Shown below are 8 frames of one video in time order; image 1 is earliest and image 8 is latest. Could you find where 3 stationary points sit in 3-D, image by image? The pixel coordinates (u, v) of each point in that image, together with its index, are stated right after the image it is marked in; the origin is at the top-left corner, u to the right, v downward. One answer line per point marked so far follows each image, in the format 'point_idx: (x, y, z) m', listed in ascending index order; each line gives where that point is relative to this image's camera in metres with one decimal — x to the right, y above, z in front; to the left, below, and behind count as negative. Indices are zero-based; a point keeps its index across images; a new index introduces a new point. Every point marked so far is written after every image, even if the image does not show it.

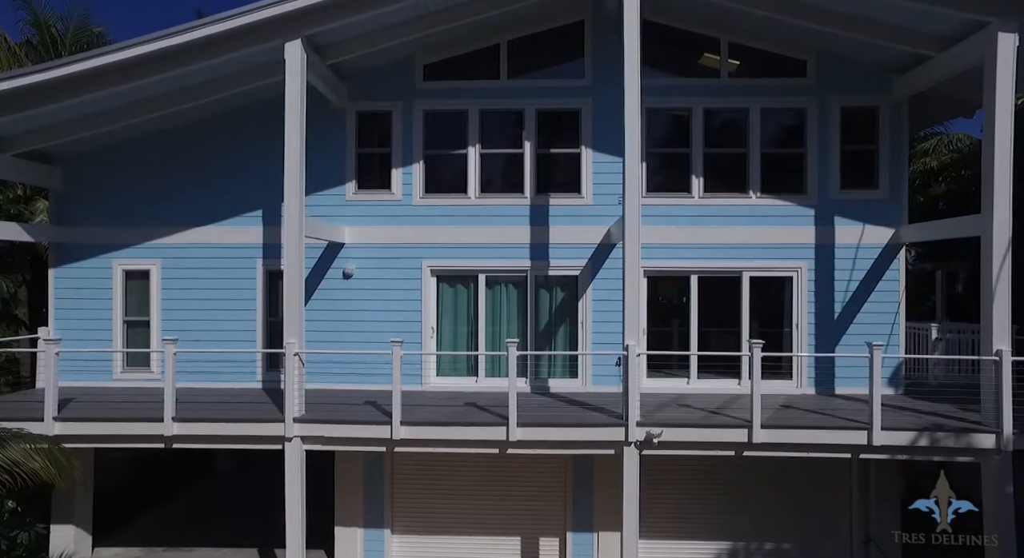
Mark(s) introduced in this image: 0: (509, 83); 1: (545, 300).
0: (-0.1, +2.8, +12.7) m
1: (+0.5, -0.3, +12.9) m
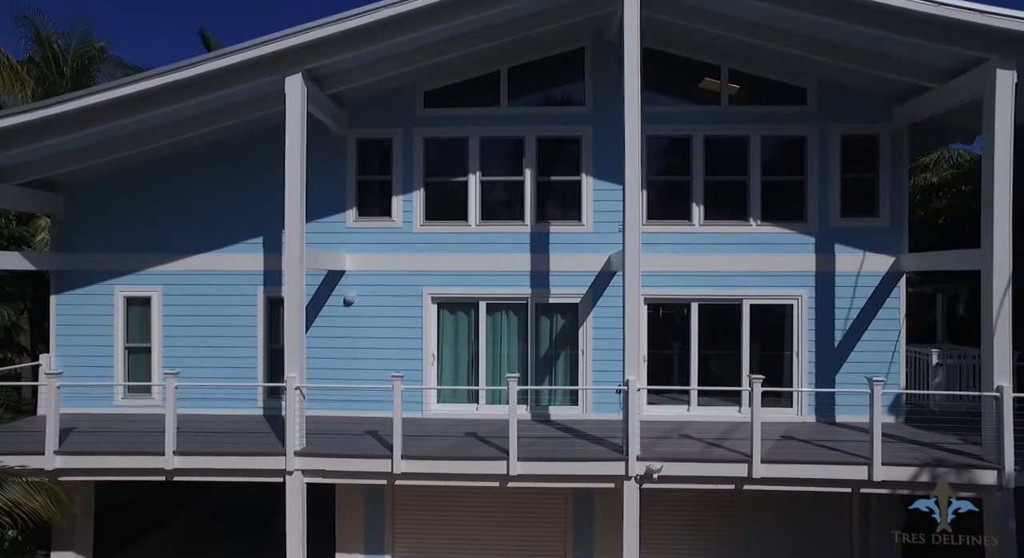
0: (0.0, +2.4, +12.7) m
1: (+0.5, -0.7, +12.9) m
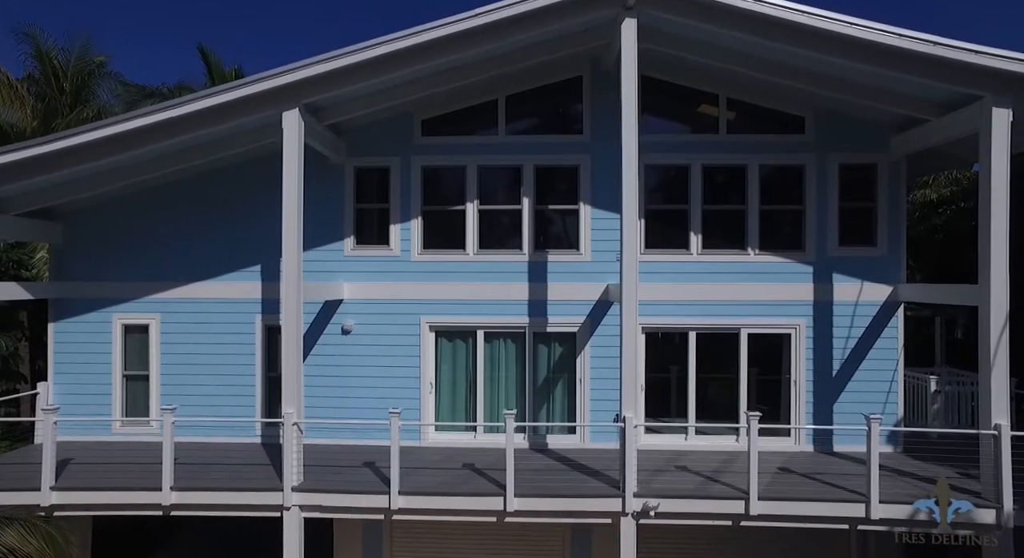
0: (-0.1, +2.0, +12.7) m
1: (+0.5, -1.1, +12.9) m
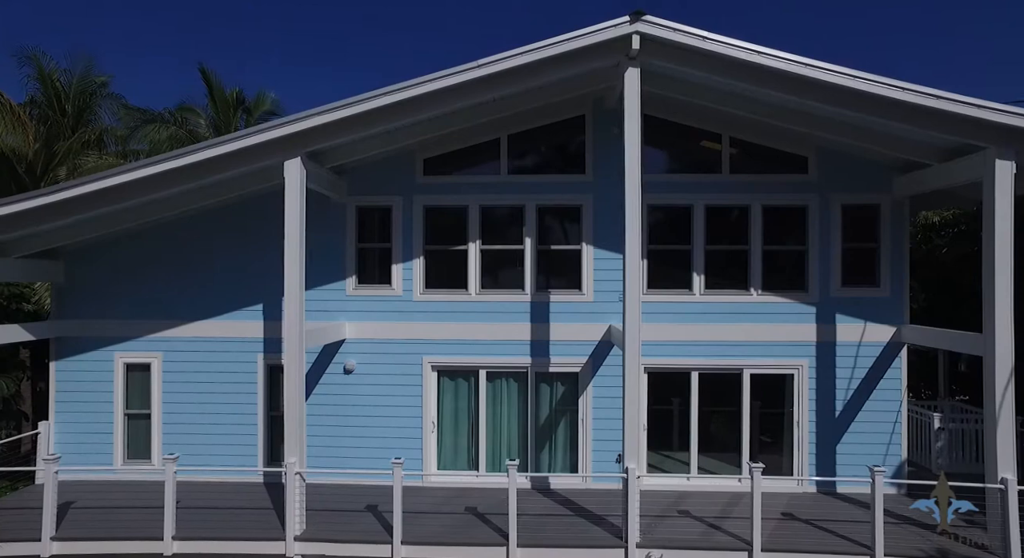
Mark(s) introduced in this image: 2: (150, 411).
0: (0.0, +1.4, +12.7) m
1: (+0.5, -1.7, +12.9) m
2: (-5.4, -1.9, +13.1) m
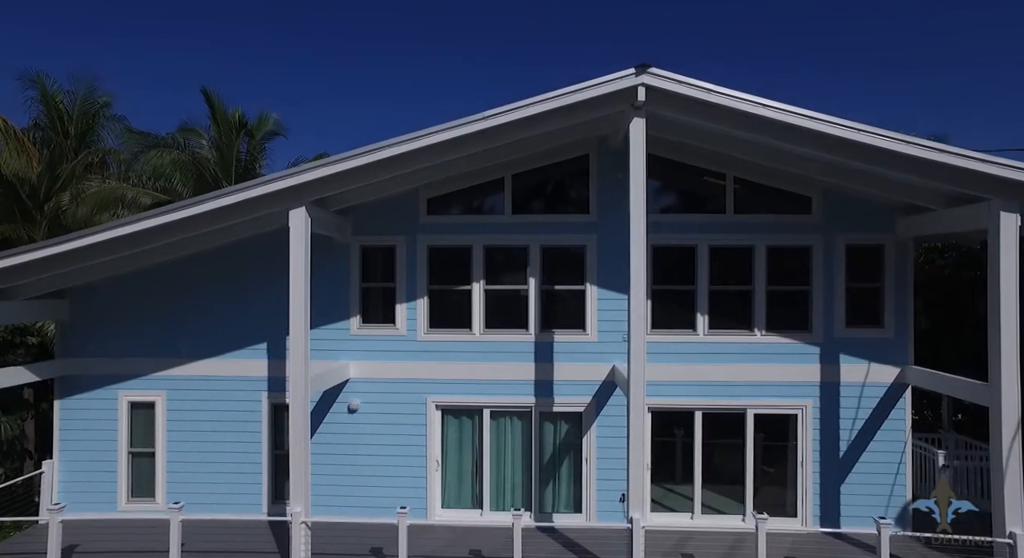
0: (0.0, +0.9, +12.7) m
1: (+0.5, -2.2, +12.9) m
2: (-5.3, -2.5, +13.1) m
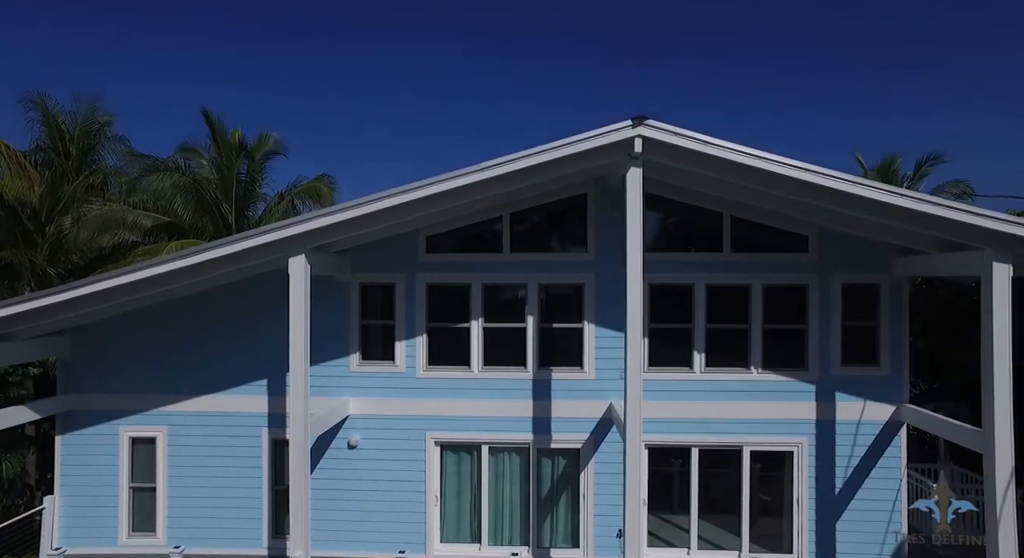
0: (0.0, +0.3, +12.8) m
1: (+0.5, -2.8, +13.0) m
2: (-5.3, -3.1, +13.2) m
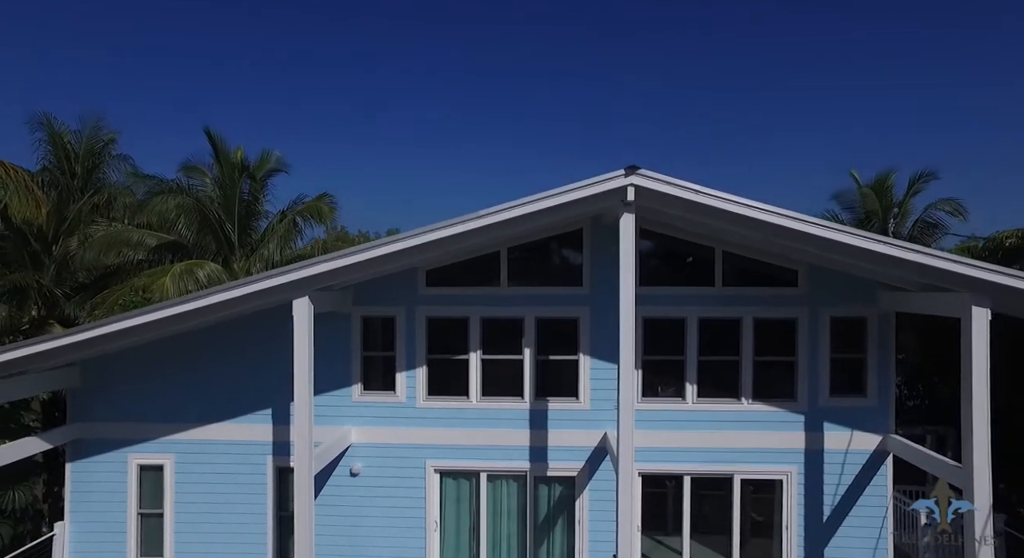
0: (0.0, -0.2, +13.1) m
1: (+0.5, -3.3, +13.3) m
2: (-5.4, -3.5, +13.6) m
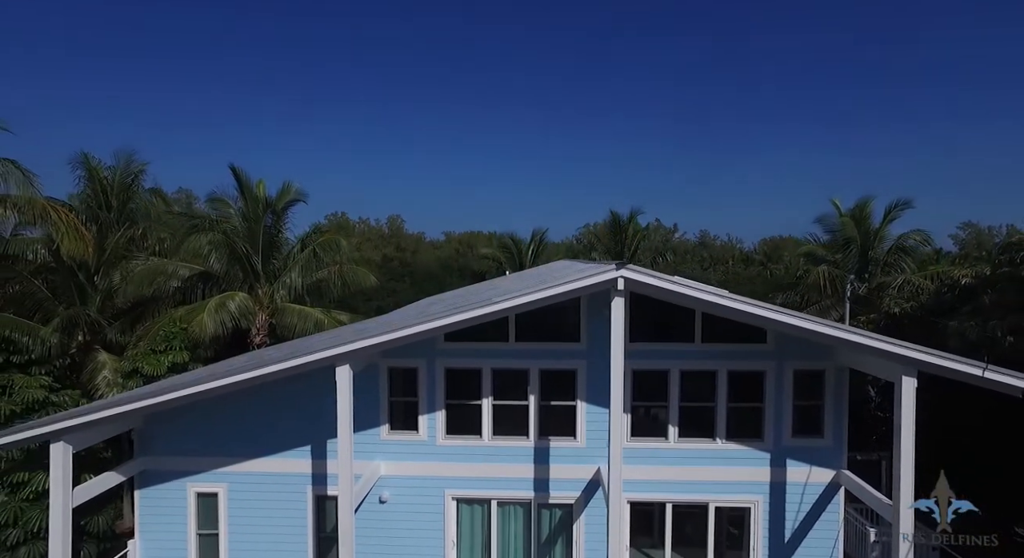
0: (+0.1, -1.1, +15.2) m
1: (+0.6, -4.2, +15.5) m
2: (-5.2, -4.5, +15.8) m
